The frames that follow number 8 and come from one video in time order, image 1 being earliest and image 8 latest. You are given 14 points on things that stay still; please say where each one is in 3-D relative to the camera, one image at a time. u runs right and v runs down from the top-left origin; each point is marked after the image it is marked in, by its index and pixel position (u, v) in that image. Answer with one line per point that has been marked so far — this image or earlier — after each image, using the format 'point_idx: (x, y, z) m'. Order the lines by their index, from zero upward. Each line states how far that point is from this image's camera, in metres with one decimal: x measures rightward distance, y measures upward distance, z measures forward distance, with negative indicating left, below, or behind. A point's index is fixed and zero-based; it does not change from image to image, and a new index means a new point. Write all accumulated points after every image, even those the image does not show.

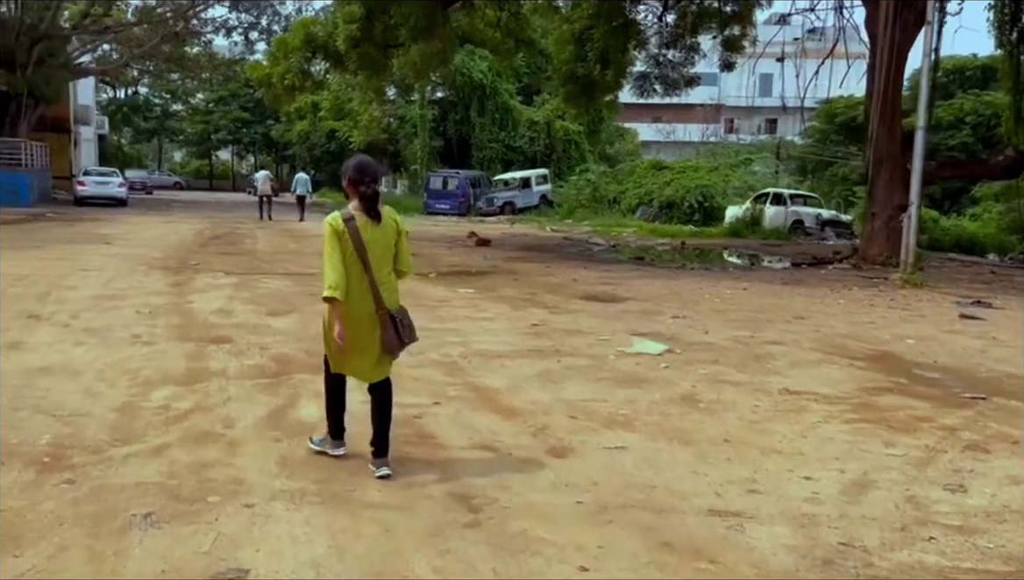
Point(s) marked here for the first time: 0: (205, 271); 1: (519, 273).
0: (-4.5, +0.3, +12.7) m
1: (+0.1, +0.3, +13.9) m
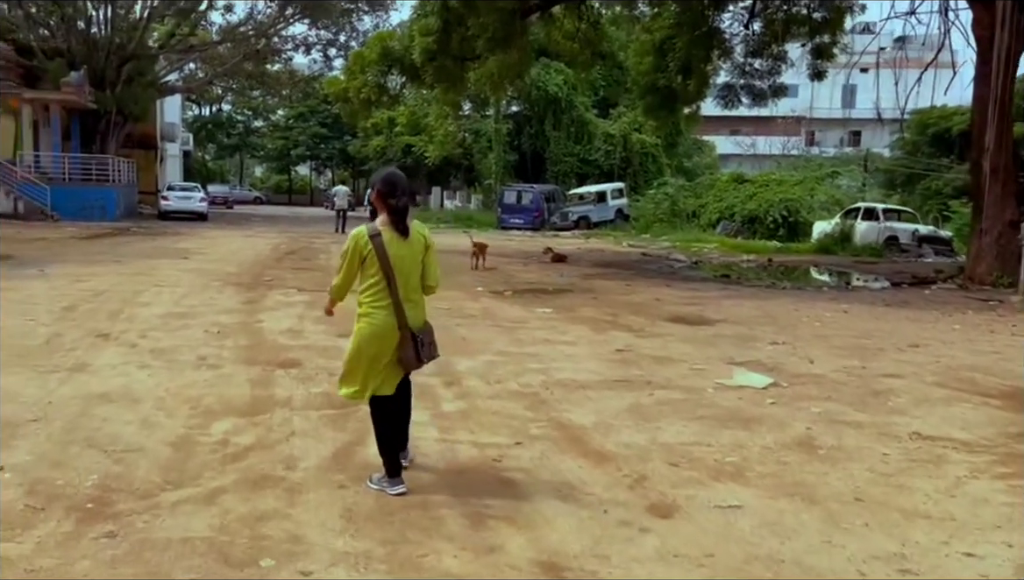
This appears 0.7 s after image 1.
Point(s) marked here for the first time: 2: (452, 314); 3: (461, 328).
0: (-3.4, 0.0, +12.5) m
1: (+1.3, 0.0, +13.3) m
2: (-0.7, -0.3, +10.2) m
3: (-0.5, -0.4, +9.1) m
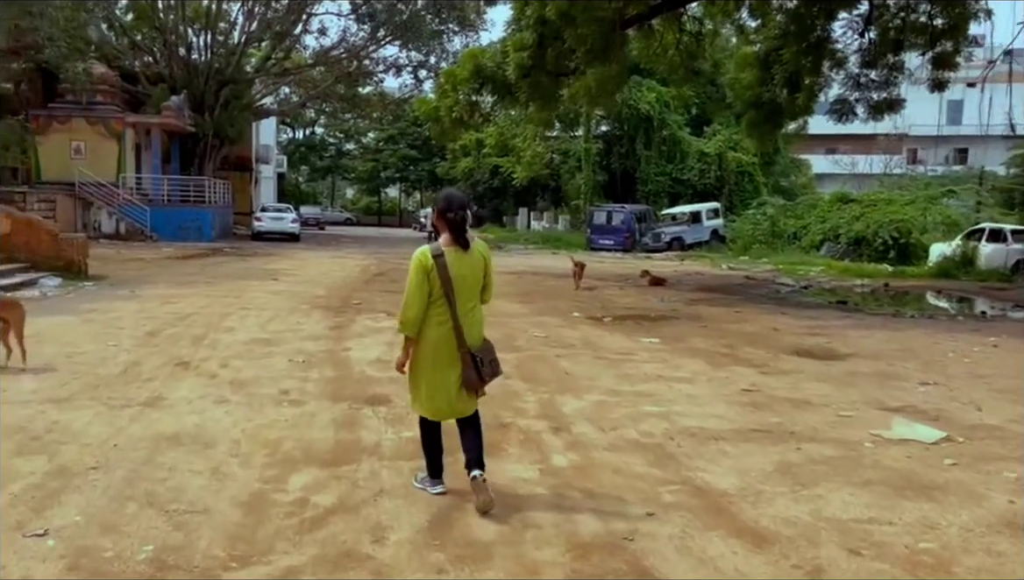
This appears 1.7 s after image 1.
0: (-2.0, -0.3, +11.9) m
1: (+2.8, -0.4, +12.3) m
2: (+0.5, -0.6, +9.4) m
3: (+0.5, -0.7, +8.3) m
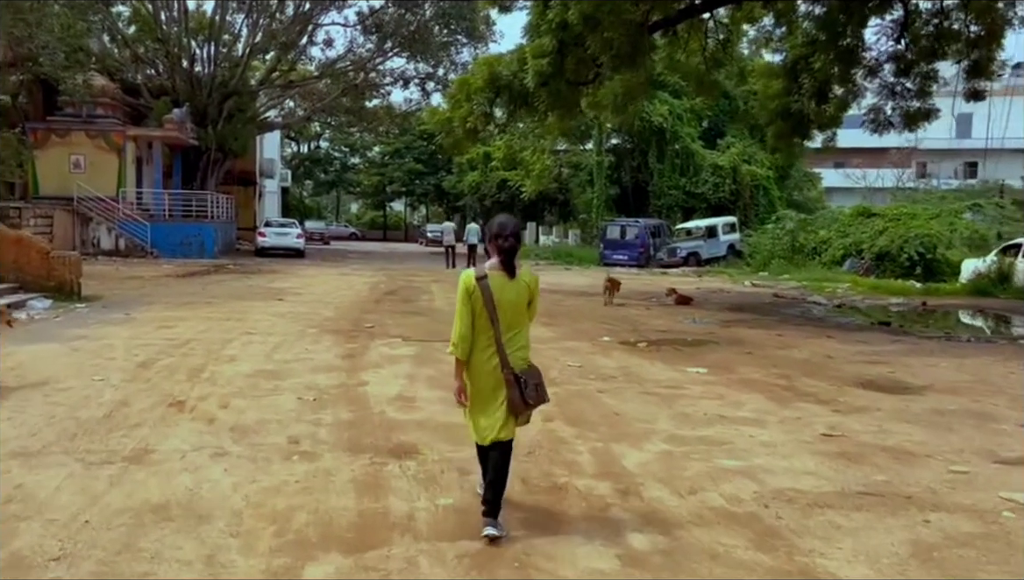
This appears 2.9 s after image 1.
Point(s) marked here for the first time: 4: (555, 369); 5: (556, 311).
0: (-1.7, -0.6, +11.0) m
1: (+3.1, -0.7, +11.3) m
2: (+0.8, -0.8, +8.5) m
3: (+0.8, -0.9, +7.3) m
4: (+0.4, -0.8, +8.7) m
5: (+0.7, -0.3, +14.6) m
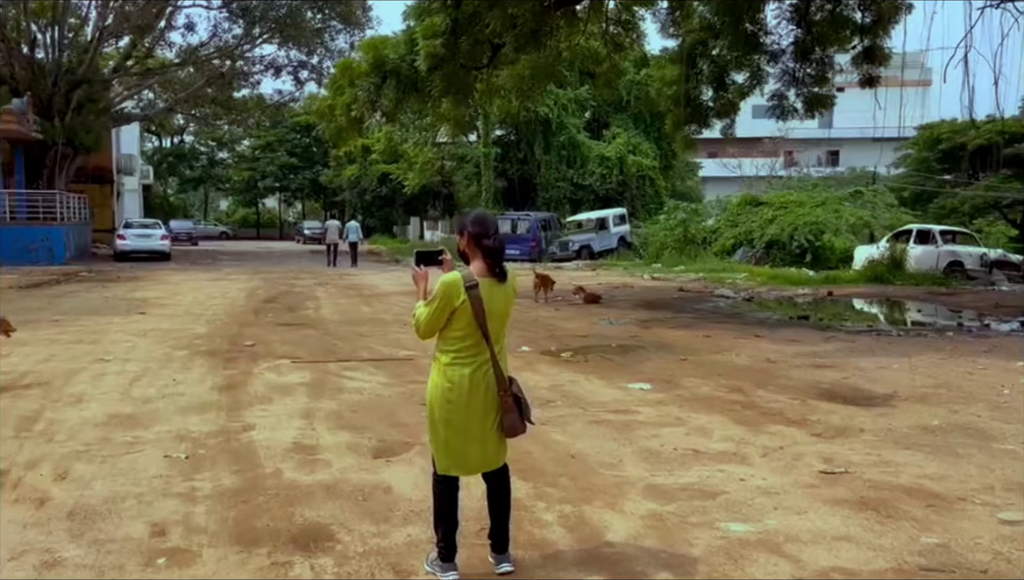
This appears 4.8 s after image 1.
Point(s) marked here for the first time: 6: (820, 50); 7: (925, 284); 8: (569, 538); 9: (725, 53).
0: (-2.7, -0.8, +9.4) m
1: (+2.0, -0.7, +10.4) m
2: (+0.1, -0.9, +7.2) m
3: (+0.3, -1.0, +6.1) m
4: (-0.3, -0.9, +7.4) m
5: (-0.8, -0.4, +13.2) m
6: (+6.4, +5.0, +17.9) m
7: (+9.4, +0.2, +19.7) m
8: (+0.3, -1.2, +4.0) m
9: (+4.5, +5.0, +18.2) m
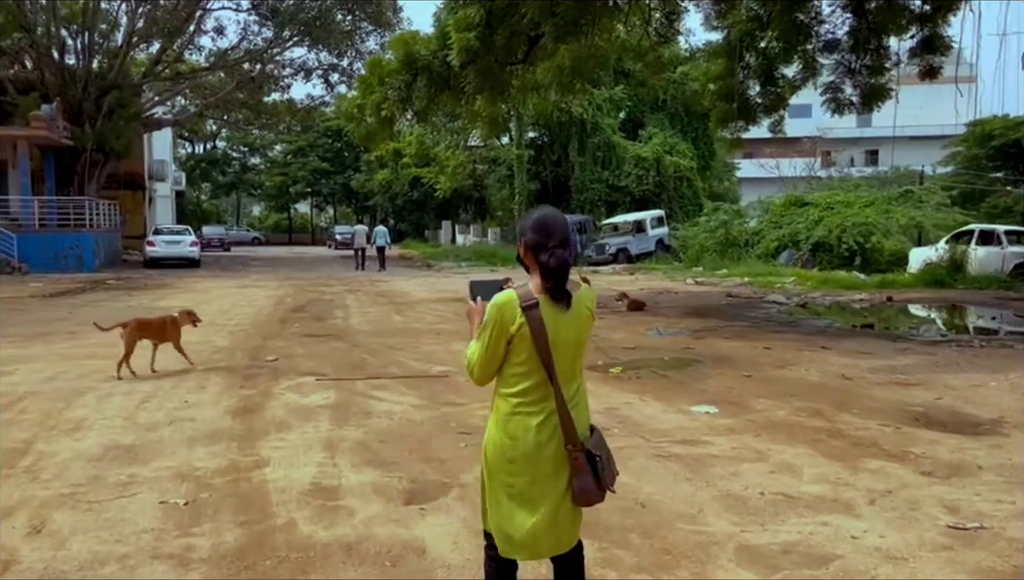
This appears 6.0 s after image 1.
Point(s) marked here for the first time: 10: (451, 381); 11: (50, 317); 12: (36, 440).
0: (-2.2, -0.9, +8.6) m
1: (+2.5, -0.8, +9.4) m
2: (+0.5, -1.0, +6.3) m
3: (+0.6, -1.1, +5.2) m
4: (+0.1, -1.0, +6.5) m
5: (-0.2, -0.5, +12.4) m
6: (+7.1, +4.9, +16.8) m
7: (+10.2, +0.1, +18.5) m
8: (+0.5, -1.2, +3.2) m
9: (+5.2, +4.9, +17.2) m
10: (-0.6, -0.9, +8.1) m
11: (-7.7, -0.4, +14.4) m
12: (-3.3, -1.0, +5.9) m
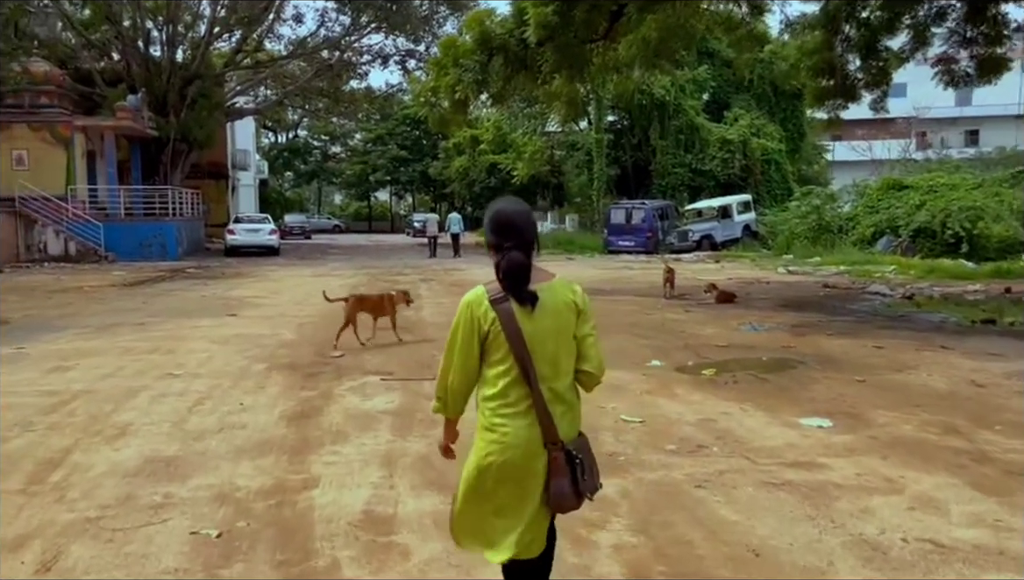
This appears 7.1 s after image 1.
0: (-1.5, -0.8, +8.0) m
1: (+3.3, -0.7, +8.4) m
2: (+1.0, -1.0, +5.5) m
3: (+1.1, -1.1, +4.4) m
4: (+0.6, -1.0, +5.8) m
5: (+0.9, -0.4, +11.6) m
6: (+8.6, +5.0, +15.2) m
7: (+11.8, +0.2, +16.7) m
8: (+0.8, -1.2, +2.4) m
9: (+6.7, +5.1, +15.8) m
10: (+0.1, -0.8, +7.4) m
11: (-6.4, -0.3, +14.3) m
12: (-2.8, -1.0, +5.4) m
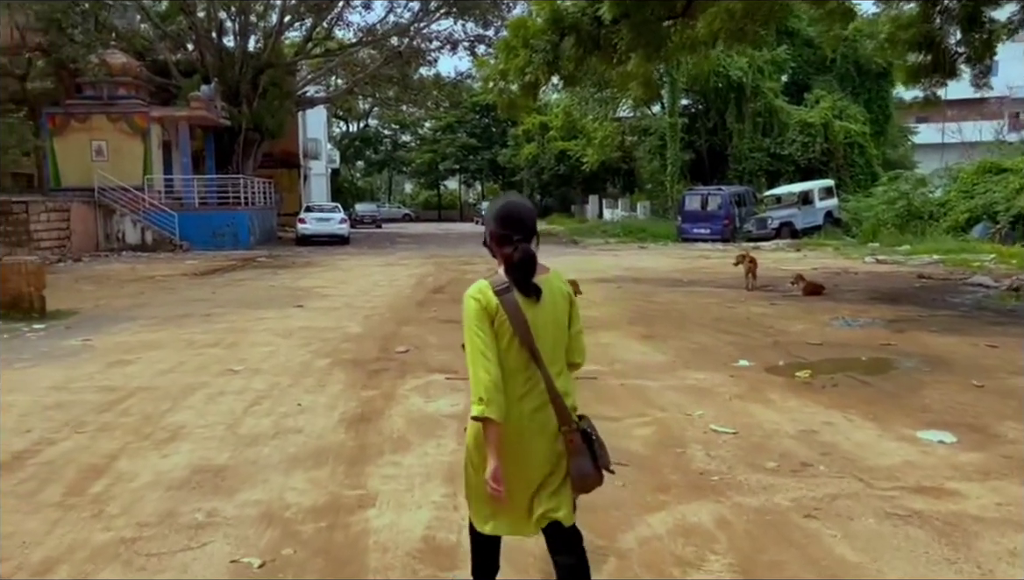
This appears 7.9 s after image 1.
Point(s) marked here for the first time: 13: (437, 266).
0: (-0.8, -0.7, +7.6) m
1: (+3.9, -0.7, +7.6) m
2: (+1.4, -1.0, +4.9) m
3: (+1.4, -1.1, +3.8) m
4: (+1.1, -0.9, +5.1) m
5: (+1.8, -0.3, +11.0) m
6: (+9.8, +5.2, +13.9) m
7: (+13.1, +0.4, +15.2) m
8: (+0.9, -1.3, +1.8) m
9: (+8.0, +5.2, +14.6) m
10: (+0.7, -0.8, +6.8) m
11: (-5.3, -0.1, +14.2) m
12: (-2.3, -1.0, +5.1) m
13: (-1.7, +0.6, +19.6) m
